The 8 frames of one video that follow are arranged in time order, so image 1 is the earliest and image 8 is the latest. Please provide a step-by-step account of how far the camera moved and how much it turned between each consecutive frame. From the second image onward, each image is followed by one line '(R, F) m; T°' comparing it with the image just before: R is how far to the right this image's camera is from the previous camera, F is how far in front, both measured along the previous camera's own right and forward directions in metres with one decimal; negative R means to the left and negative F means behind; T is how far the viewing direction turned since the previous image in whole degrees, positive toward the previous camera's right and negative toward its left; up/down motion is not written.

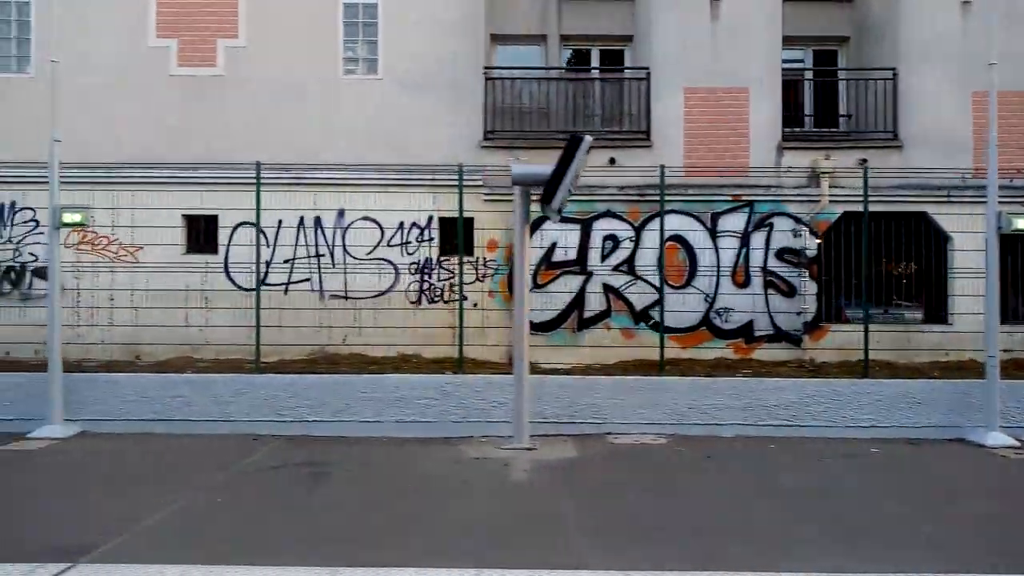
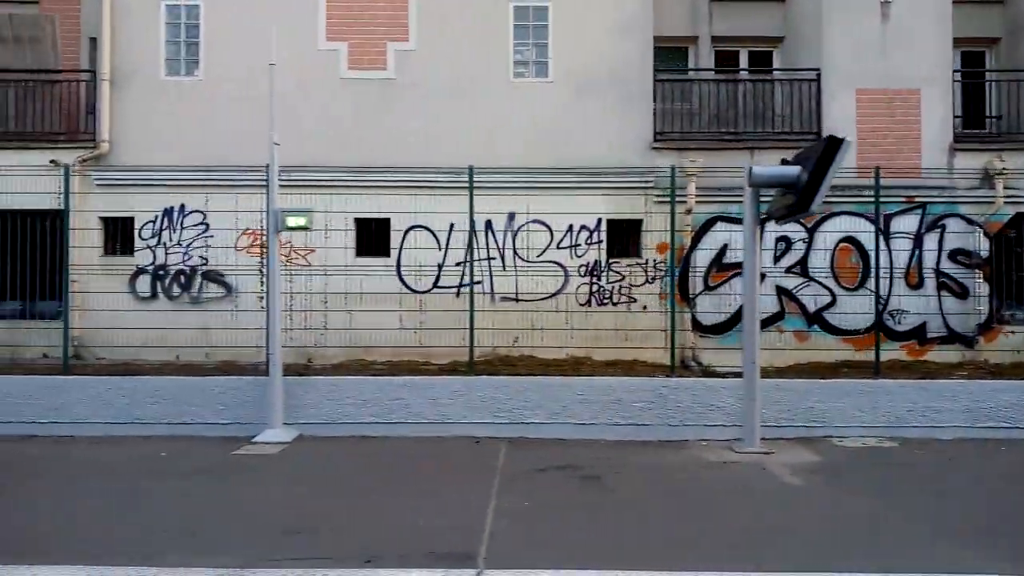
(-2.9, 0.0) m; 0°
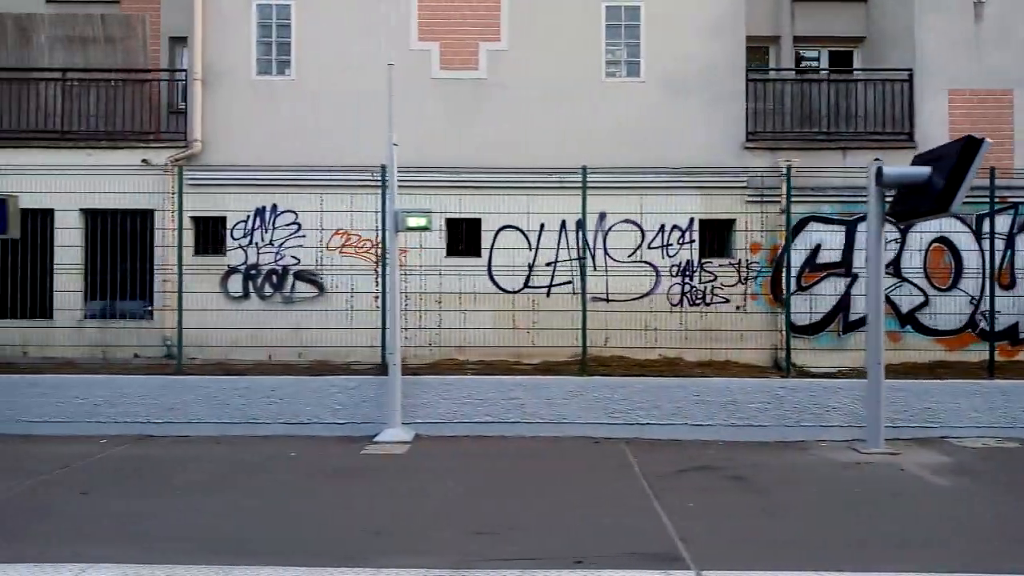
(-1.5, 0.0) m; 0°
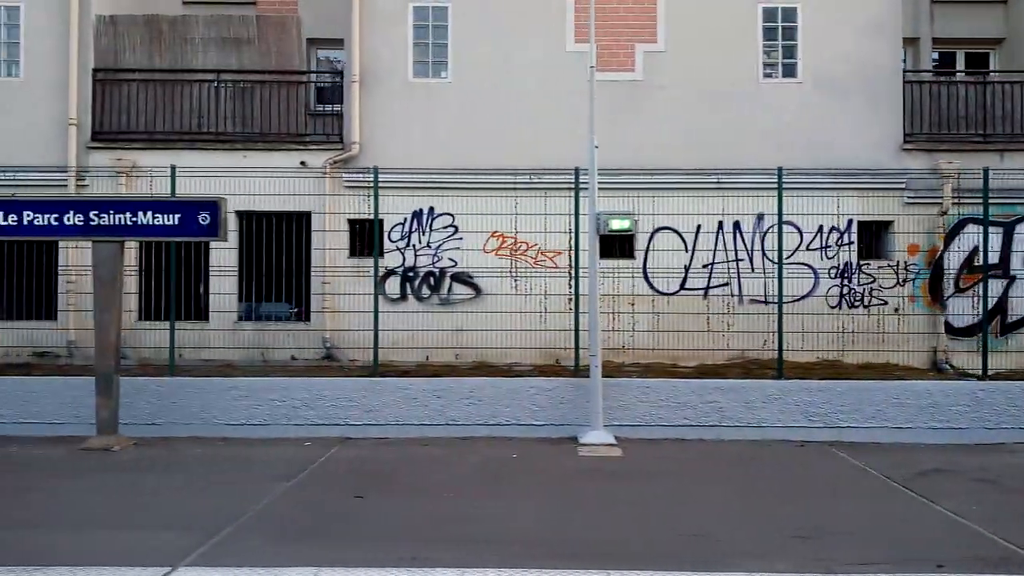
(-2.6, 0.0) m; 0°
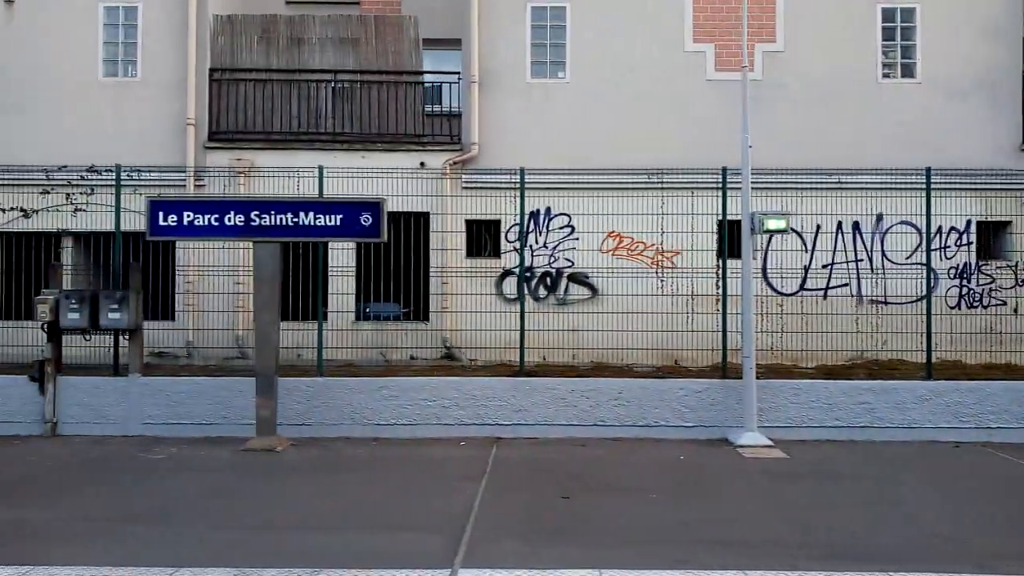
(-2.0, 0.0) m; 0°
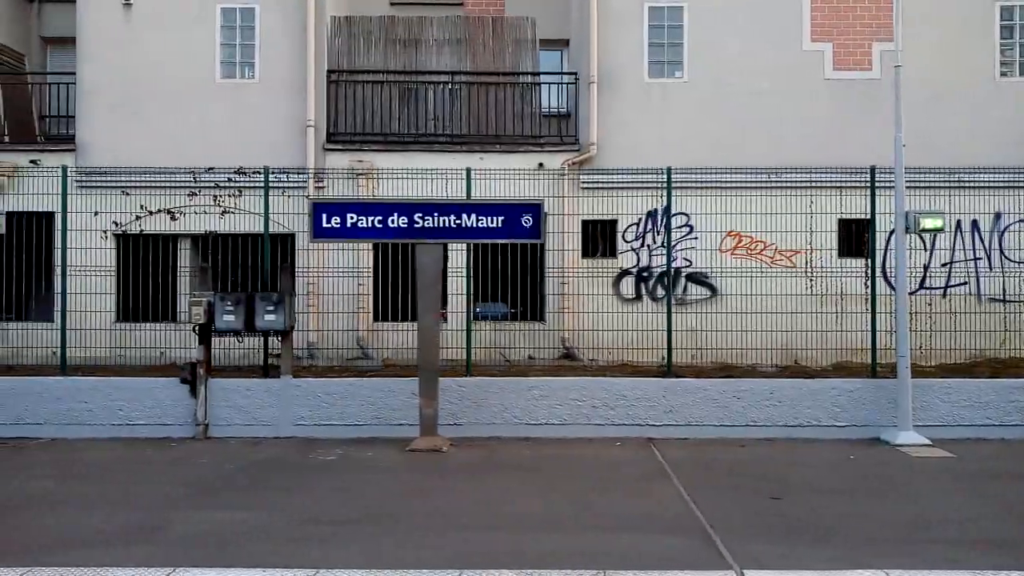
(-2.0, 0.0) m; 0°
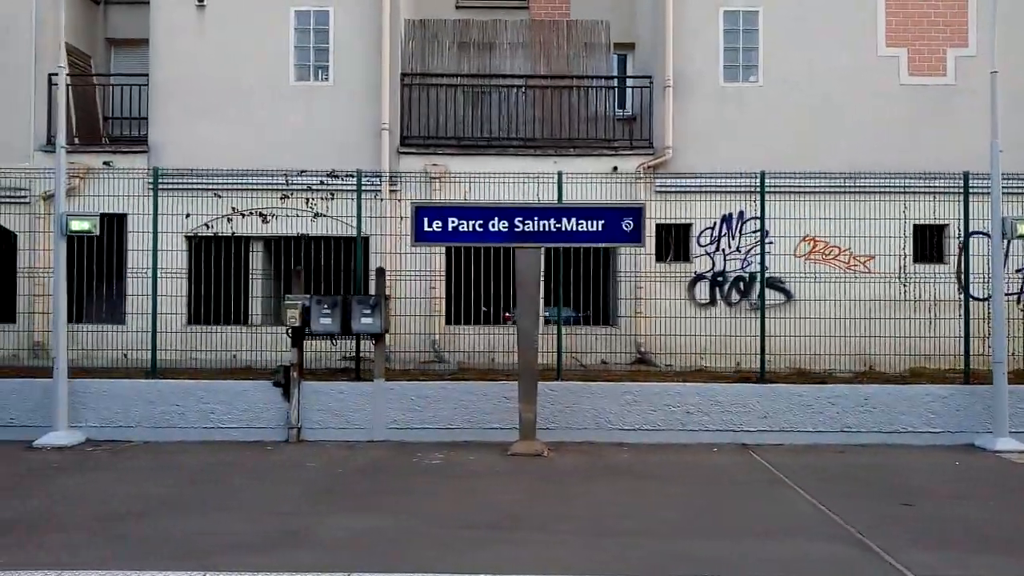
(-1.3, 0.0) m; 0°
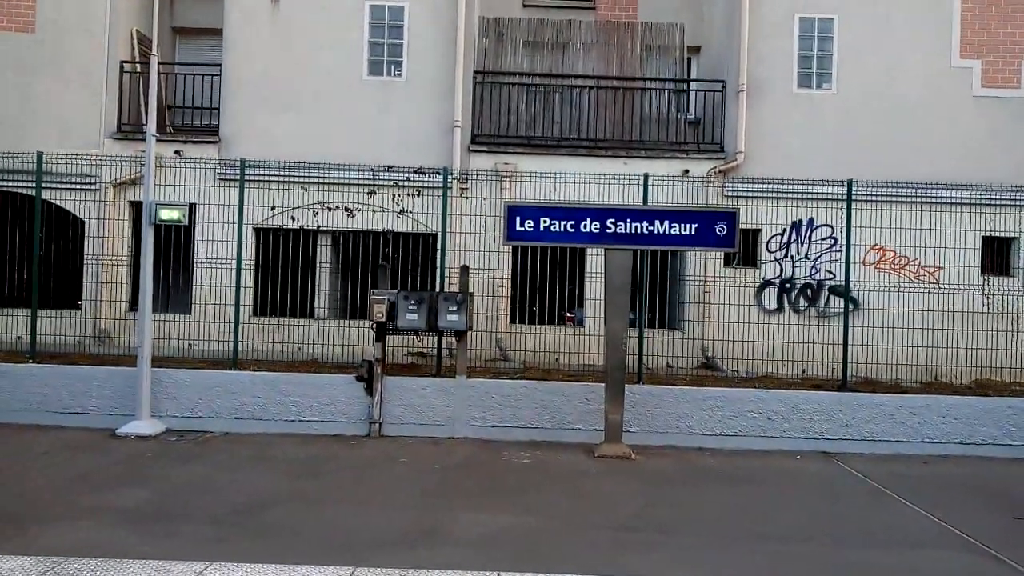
(-1.1, 0.0) m; 0°
